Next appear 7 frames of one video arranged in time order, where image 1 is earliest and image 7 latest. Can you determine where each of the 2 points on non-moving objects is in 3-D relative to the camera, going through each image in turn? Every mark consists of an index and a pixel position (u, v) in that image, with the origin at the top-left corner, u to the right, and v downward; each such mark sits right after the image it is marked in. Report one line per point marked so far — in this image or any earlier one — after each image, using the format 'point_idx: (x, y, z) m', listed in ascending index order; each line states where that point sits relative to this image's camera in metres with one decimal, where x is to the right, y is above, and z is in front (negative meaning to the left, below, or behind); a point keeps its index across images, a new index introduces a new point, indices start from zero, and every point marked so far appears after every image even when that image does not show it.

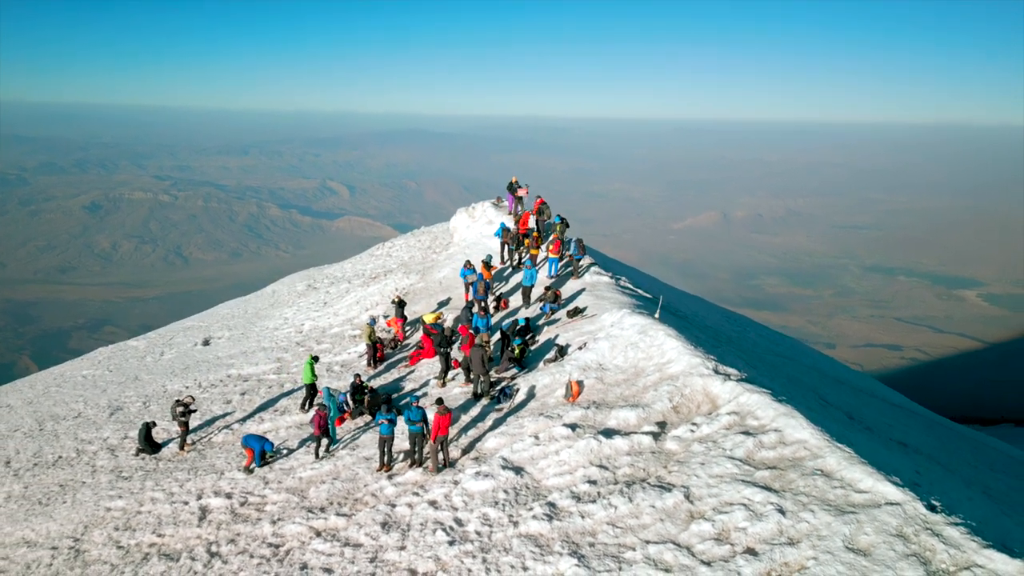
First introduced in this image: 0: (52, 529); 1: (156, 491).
0: (-10.5, -5.5, +12.1) m
1: (-8.7, -5.0, +13.0) m
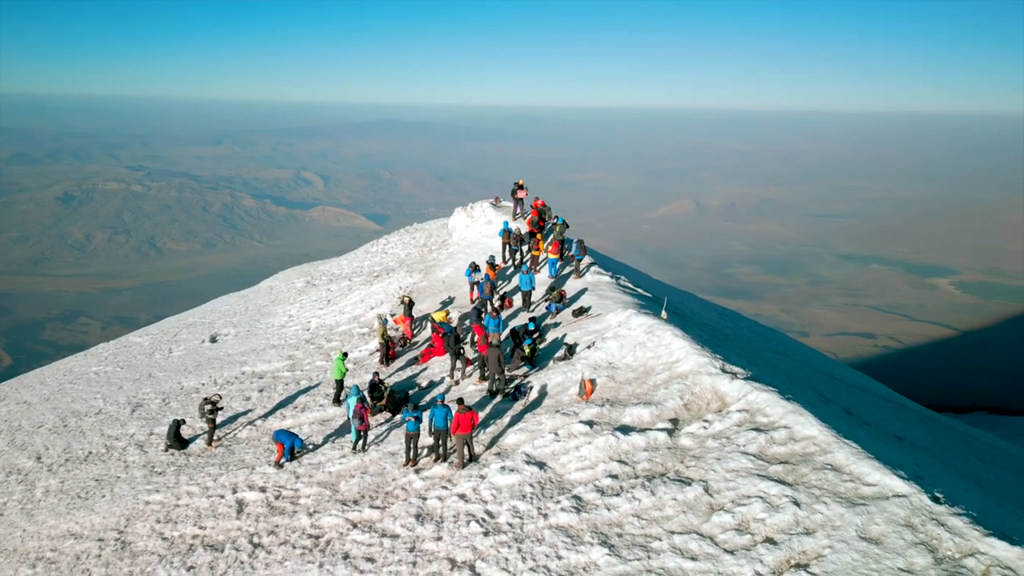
0: (-9.9, -5.6, +12.6) m
1: (-8.2, -5.0, +13.5) m
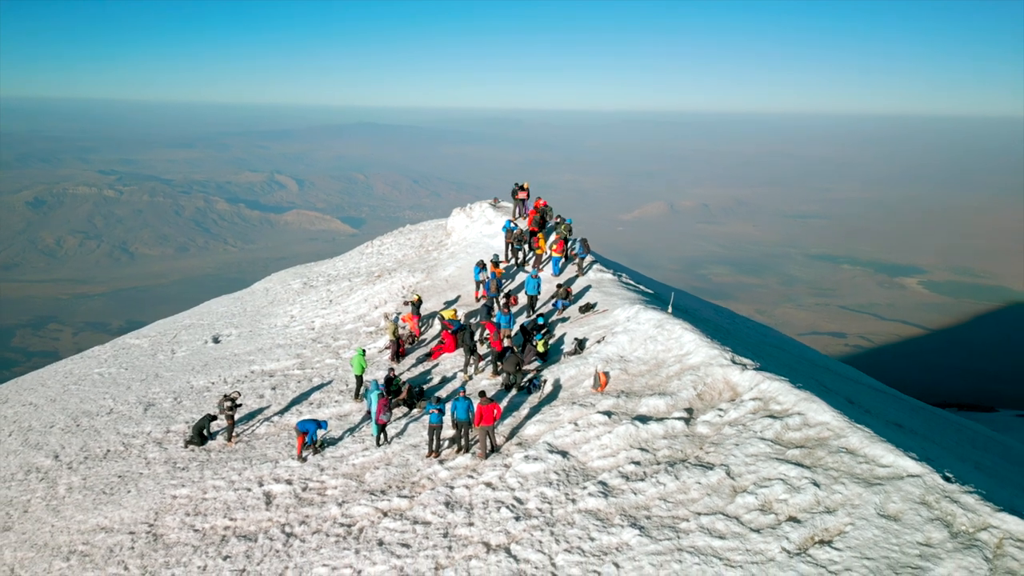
0: (-9.3, -5.5, +12.7) m
1: (-7.6, -4.9, +13.7) m
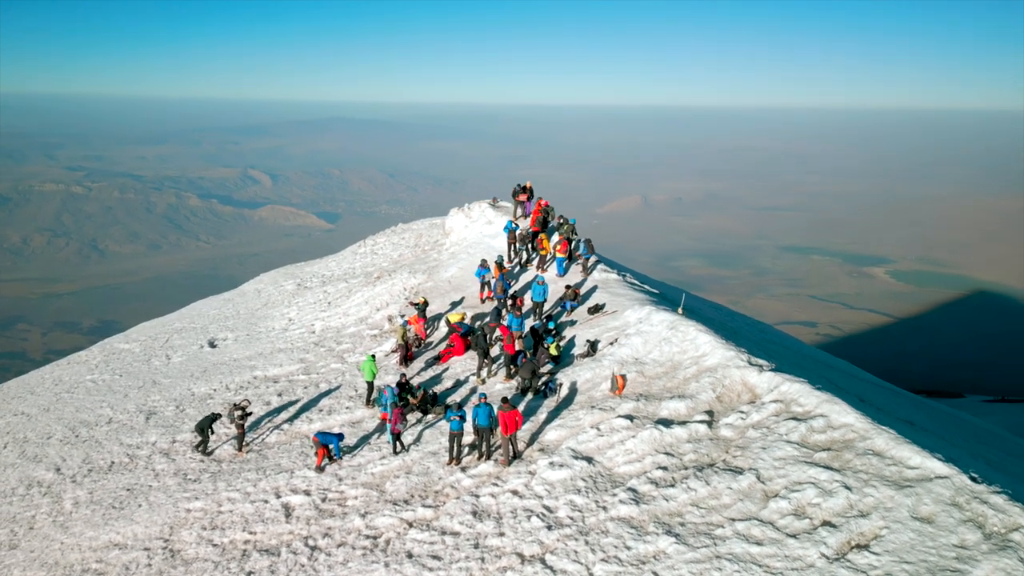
0: (-8.7, -5.7, +12.4) m
1: (-7.1, -5.1, +13.4) m
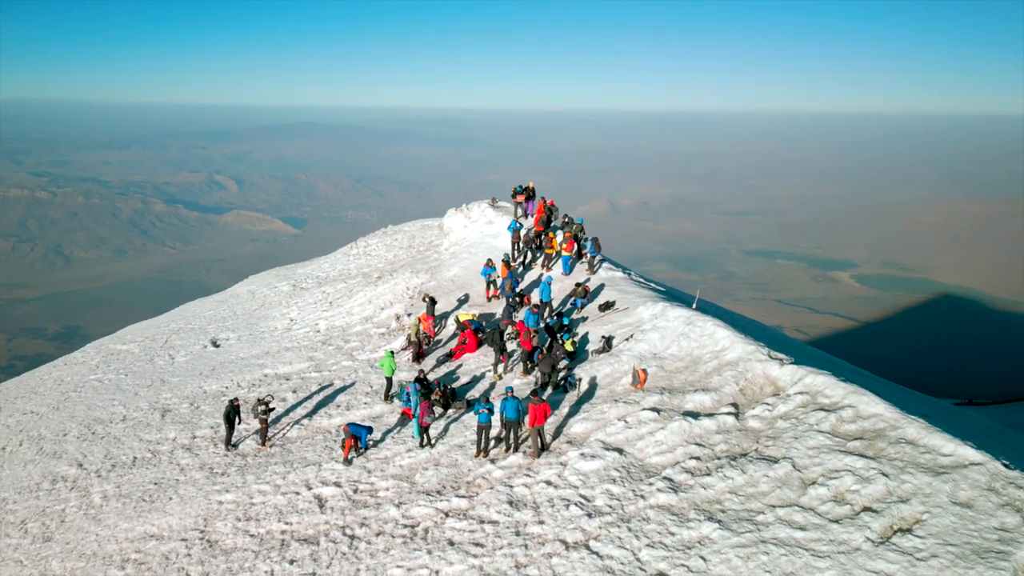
0: (-8.0, -5.4, +12.2) m
1: (-6.3, -4.9, +13.3) m
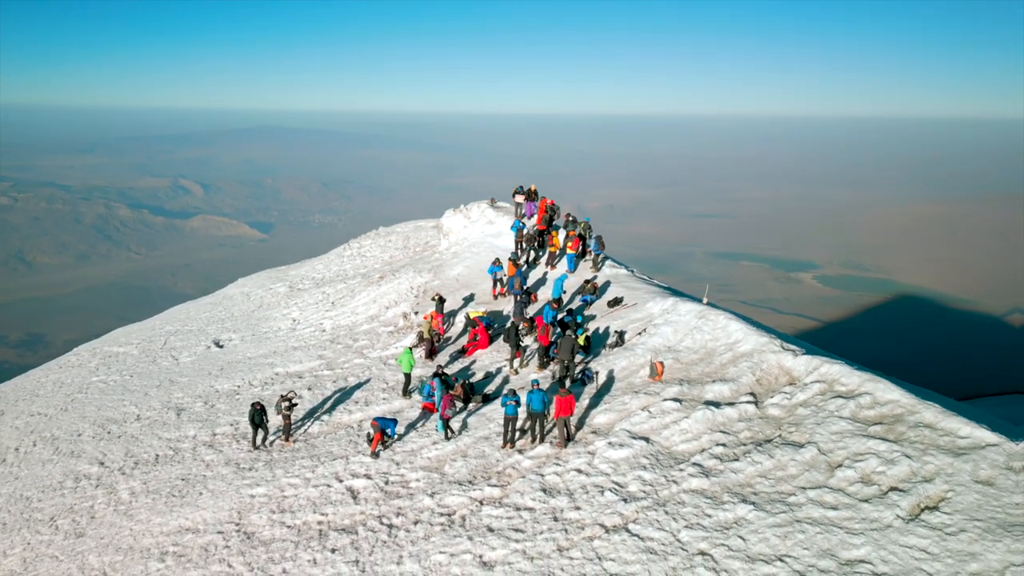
0: (-7.2, -5.3, +12.3) m
1: (-5.6, -4.8, +13.4) m
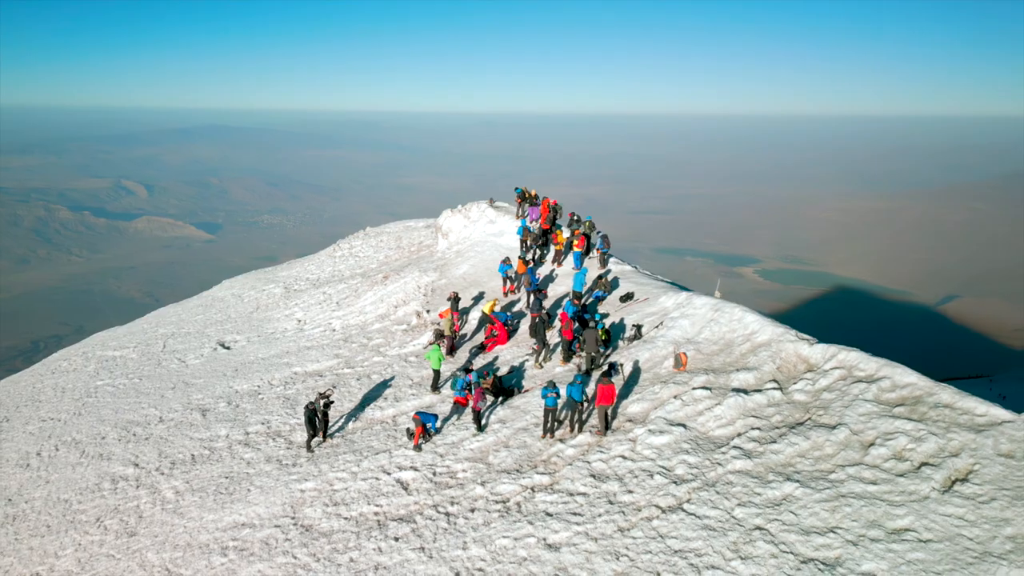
0: (-6.1, -5.3, +12.5) m
1: (-4.5, -4.7, +13.7) m
